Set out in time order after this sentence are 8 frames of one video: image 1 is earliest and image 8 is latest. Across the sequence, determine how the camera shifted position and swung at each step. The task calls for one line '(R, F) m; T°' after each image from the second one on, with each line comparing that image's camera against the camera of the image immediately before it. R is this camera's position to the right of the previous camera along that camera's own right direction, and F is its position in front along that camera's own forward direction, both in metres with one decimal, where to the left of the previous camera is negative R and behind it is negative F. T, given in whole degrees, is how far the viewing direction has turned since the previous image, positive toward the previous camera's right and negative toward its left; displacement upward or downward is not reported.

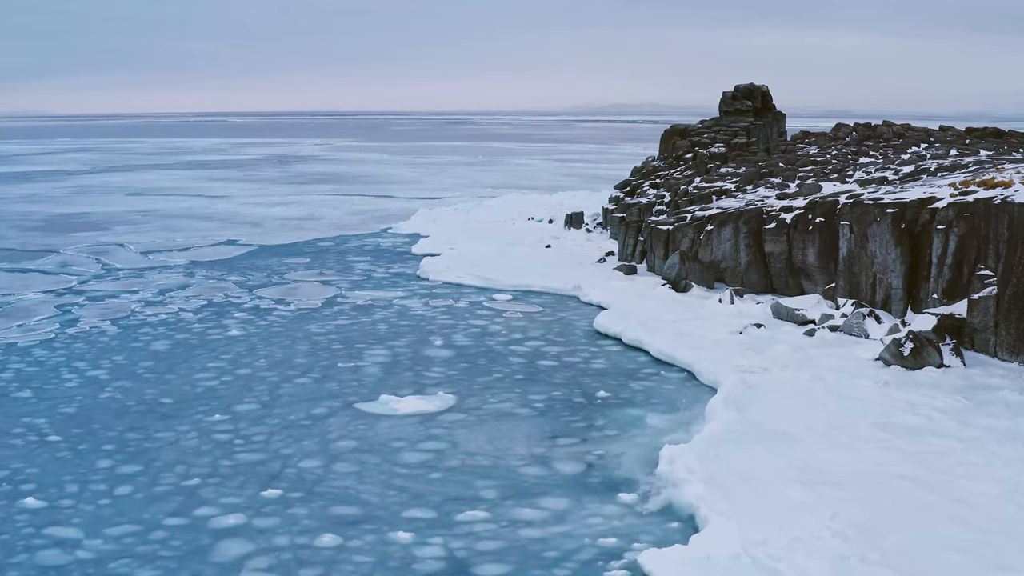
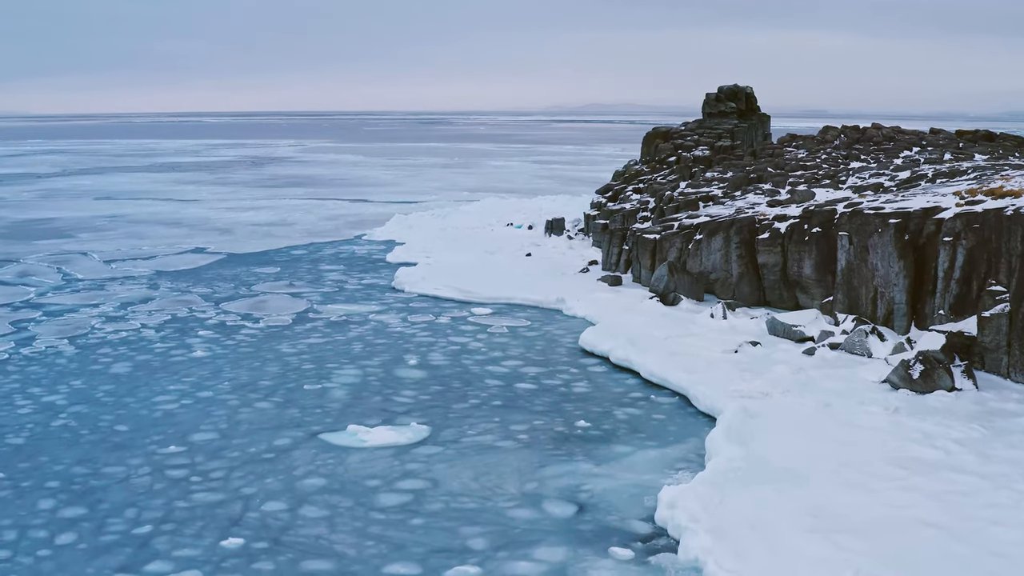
(0.0, +0.7) m; +2°
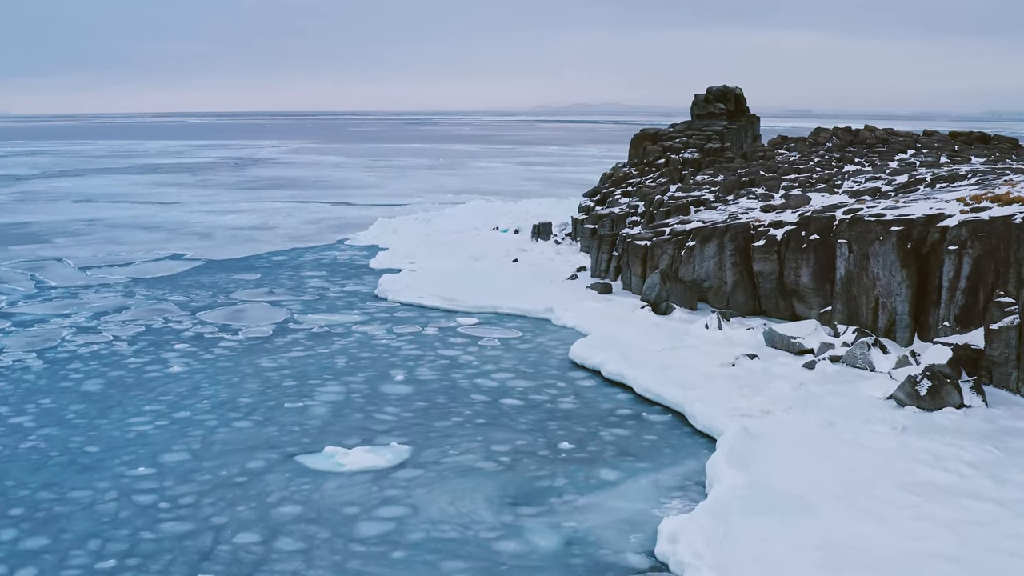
(0.0, +0.4) m; +1°
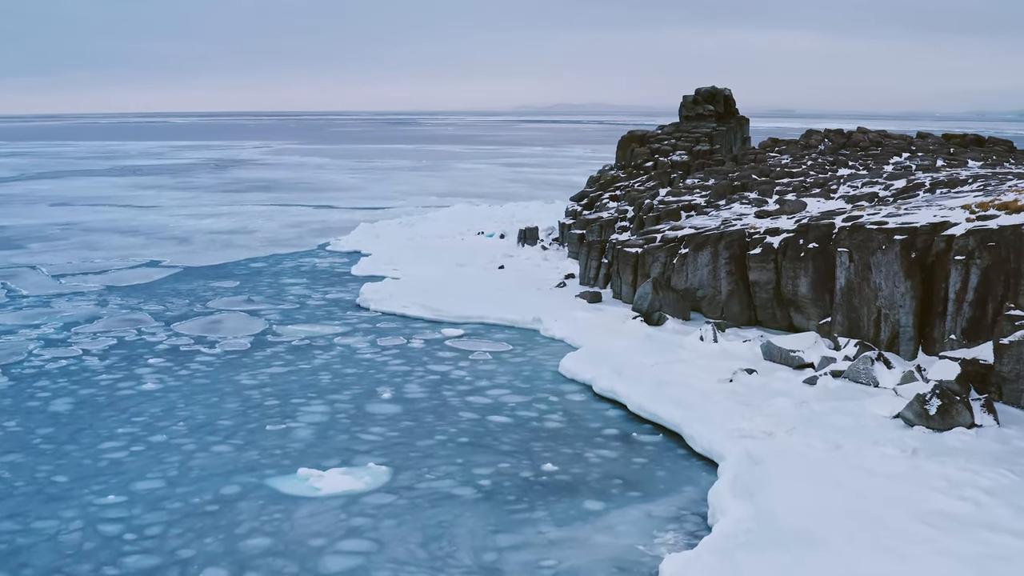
(0.0, +0.5) m; +1°
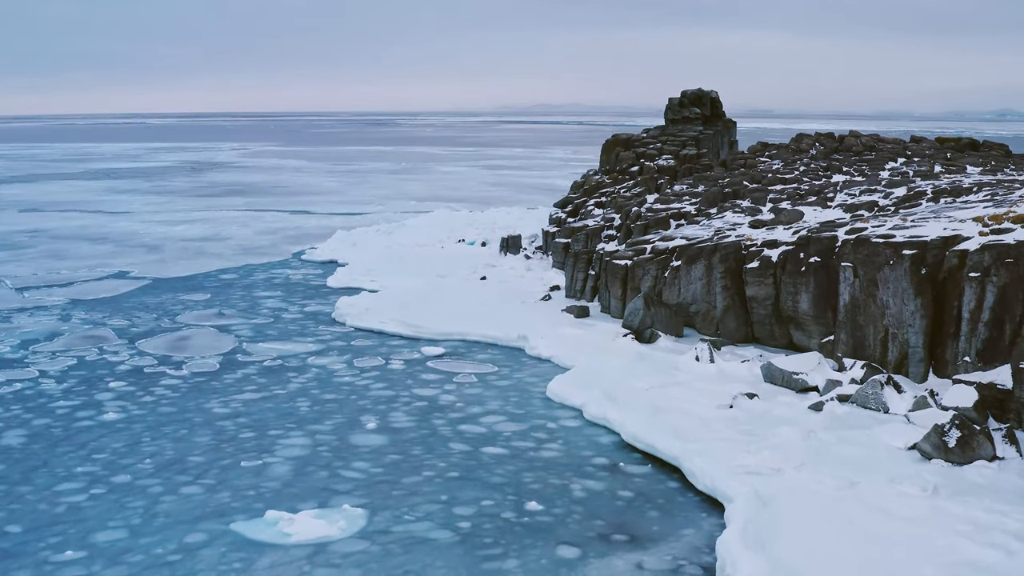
(0.0, +0.6) m; +1°
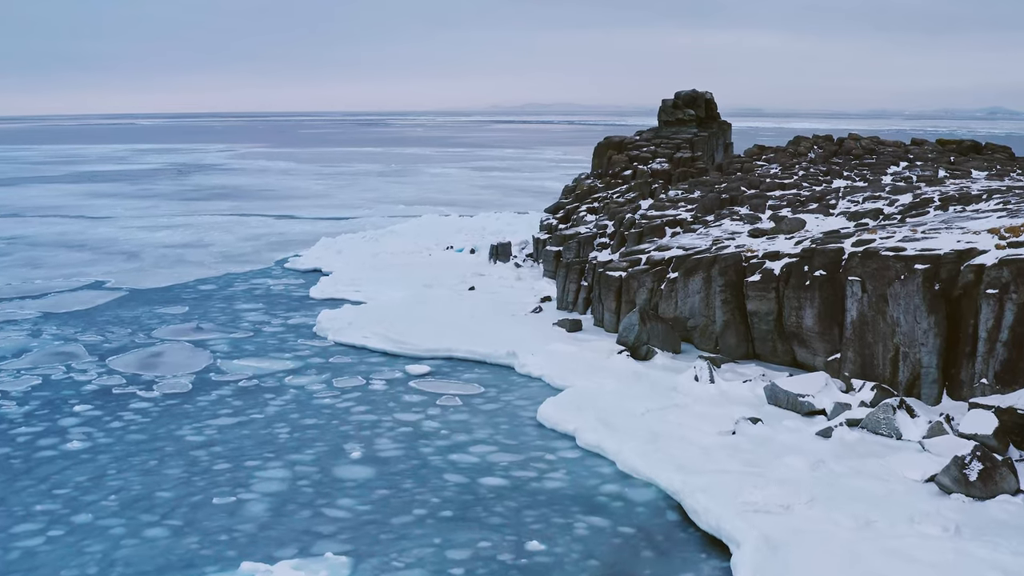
(0.0, +0.5) m; +1°
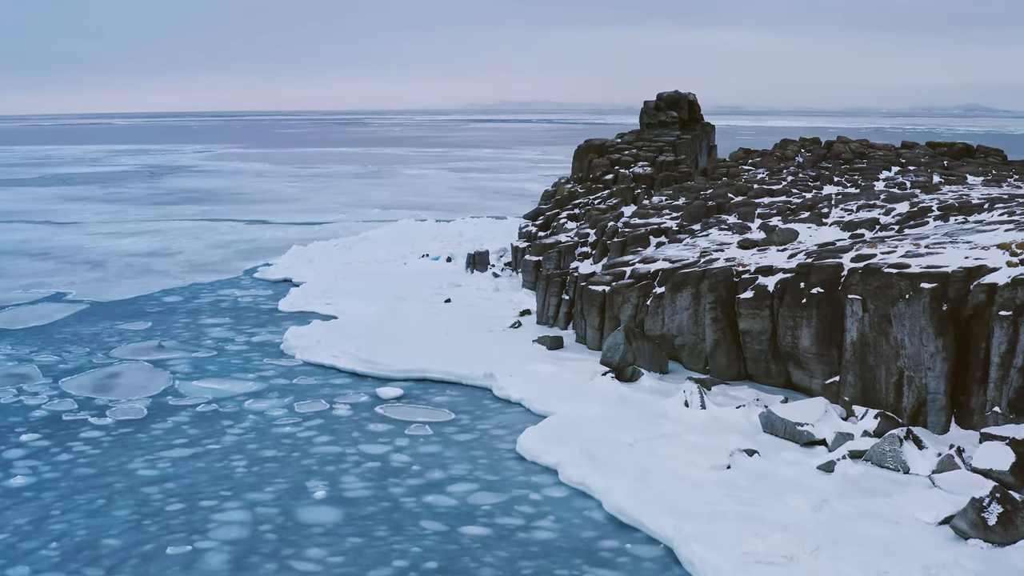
(0.0, +0.6) m; +1°
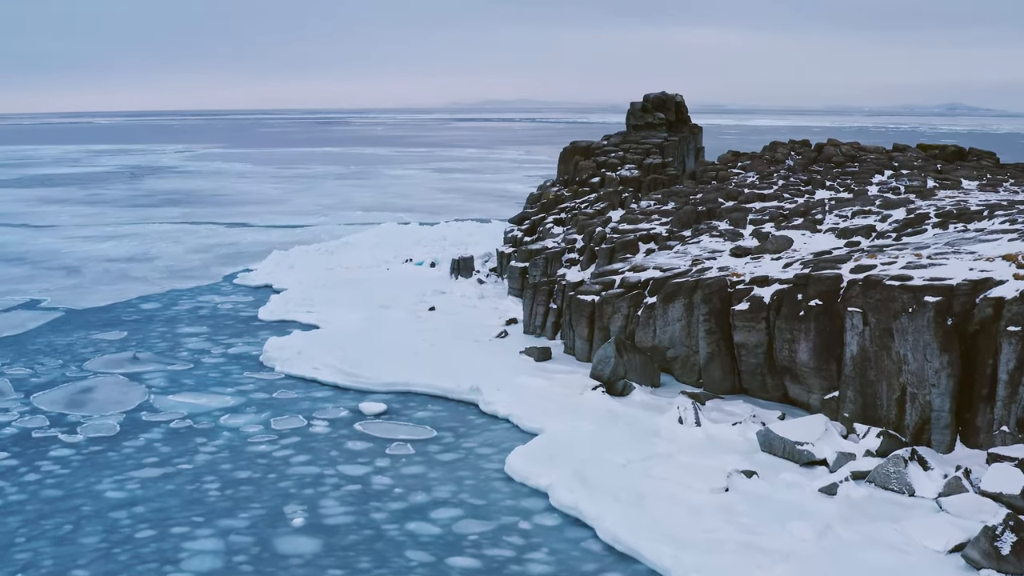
(0.0, +0.3) m; +1°
